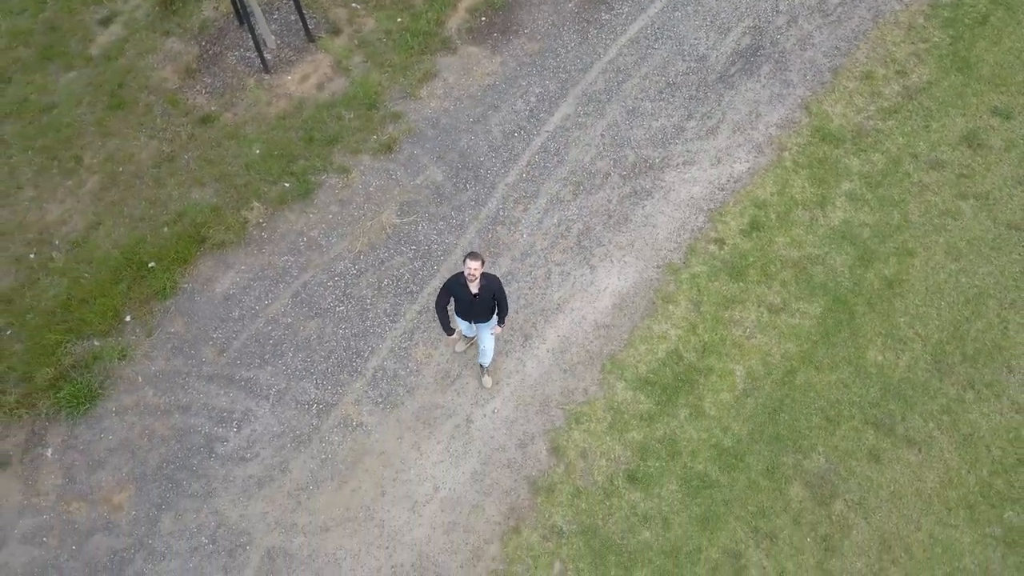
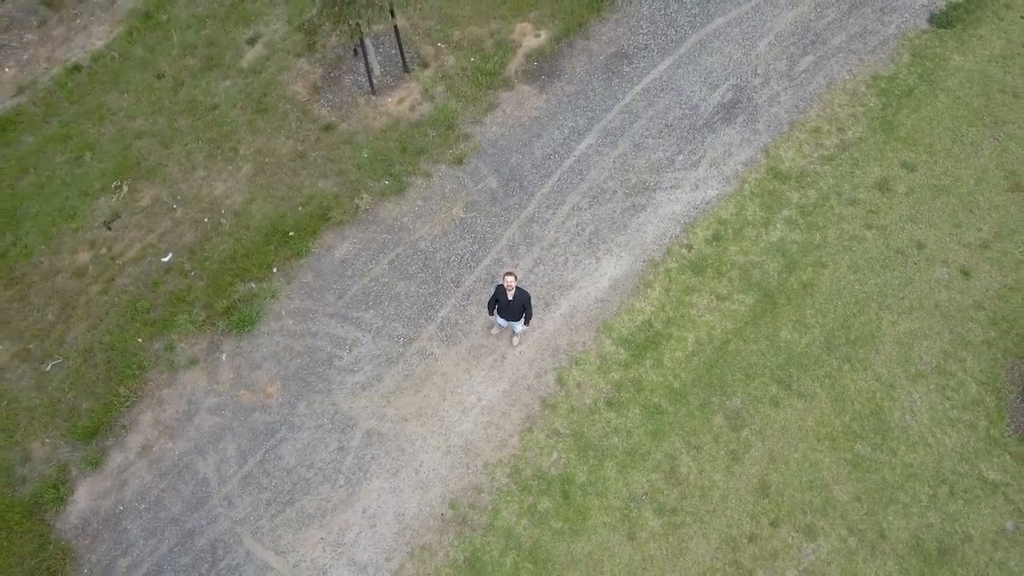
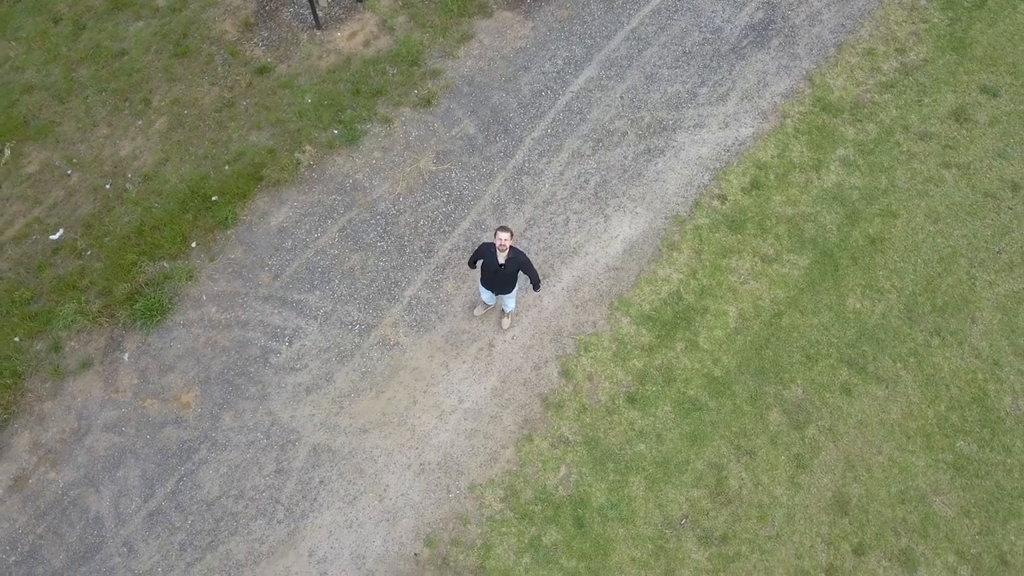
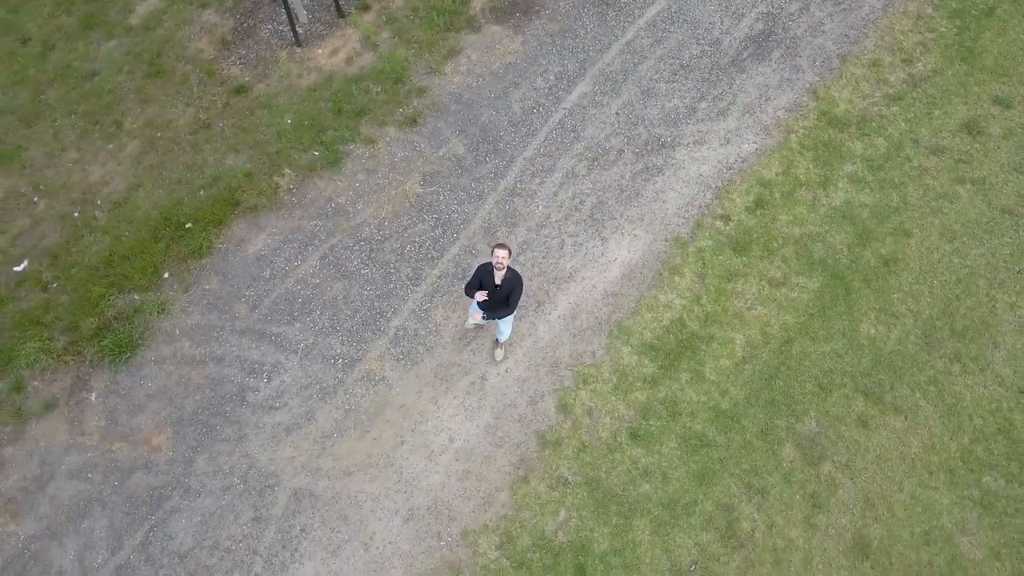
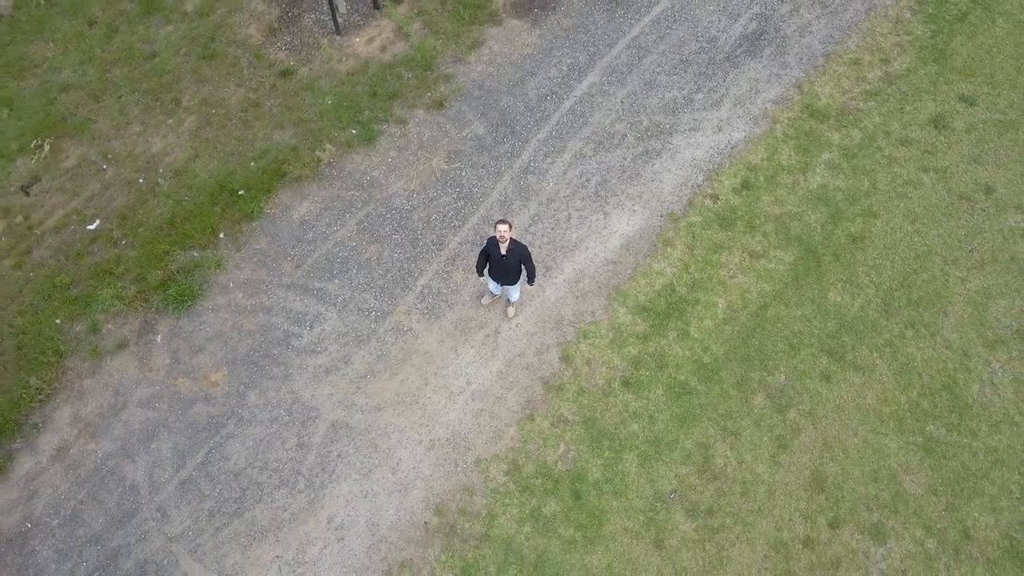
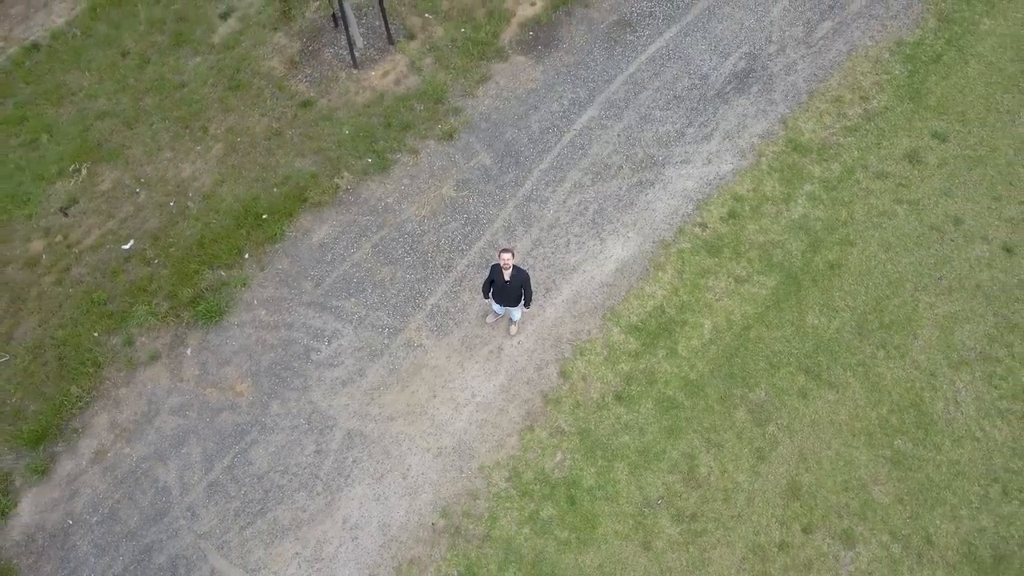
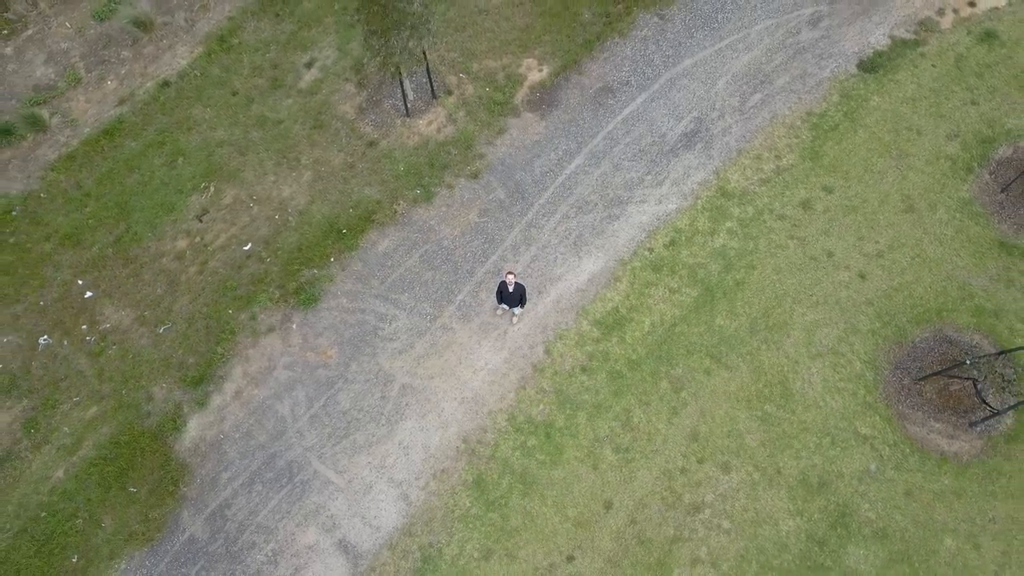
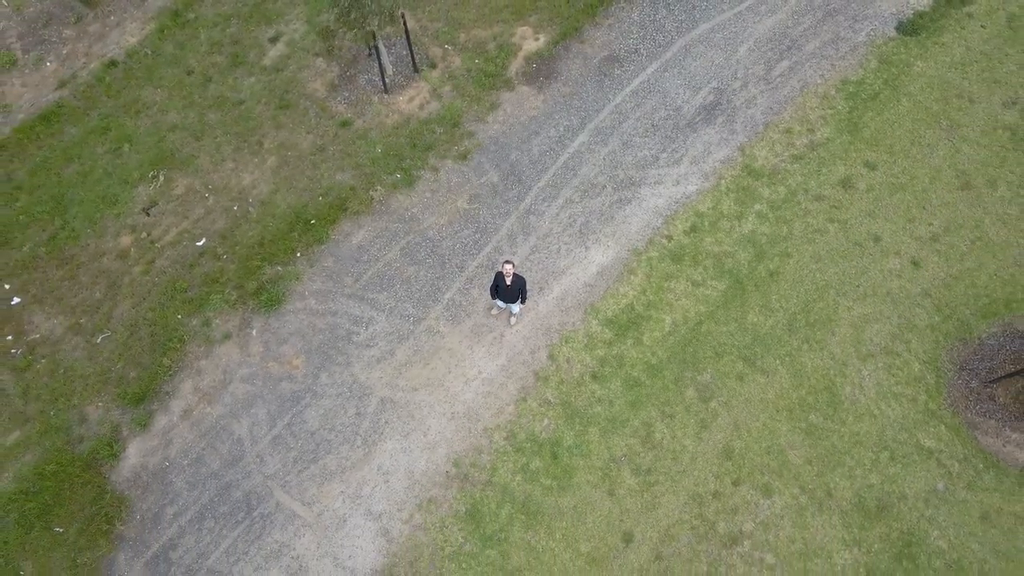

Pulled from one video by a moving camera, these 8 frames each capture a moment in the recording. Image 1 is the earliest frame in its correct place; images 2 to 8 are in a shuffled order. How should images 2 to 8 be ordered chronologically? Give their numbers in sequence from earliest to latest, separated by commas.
4, 3, 5, 6, 2, 8, 7
